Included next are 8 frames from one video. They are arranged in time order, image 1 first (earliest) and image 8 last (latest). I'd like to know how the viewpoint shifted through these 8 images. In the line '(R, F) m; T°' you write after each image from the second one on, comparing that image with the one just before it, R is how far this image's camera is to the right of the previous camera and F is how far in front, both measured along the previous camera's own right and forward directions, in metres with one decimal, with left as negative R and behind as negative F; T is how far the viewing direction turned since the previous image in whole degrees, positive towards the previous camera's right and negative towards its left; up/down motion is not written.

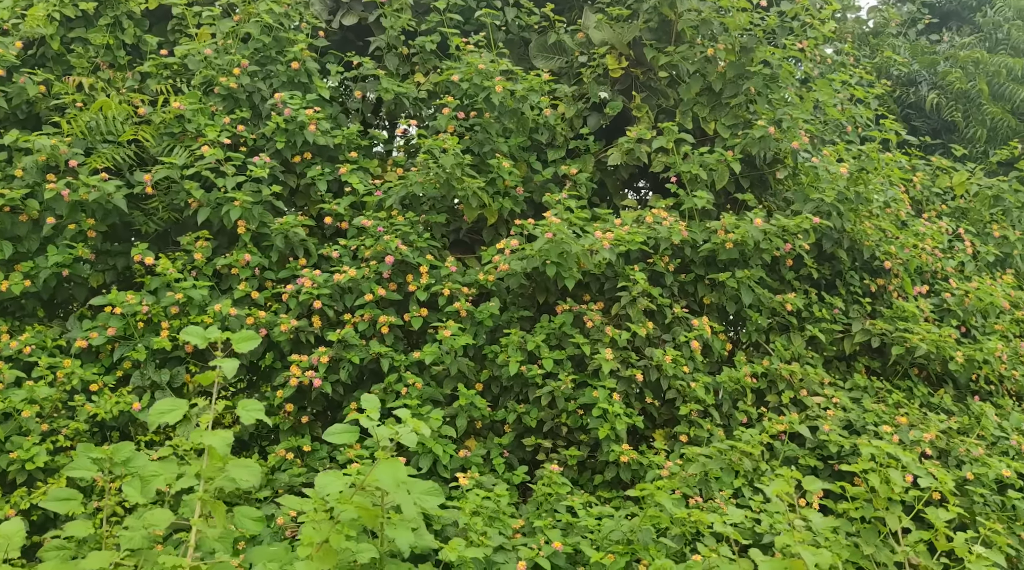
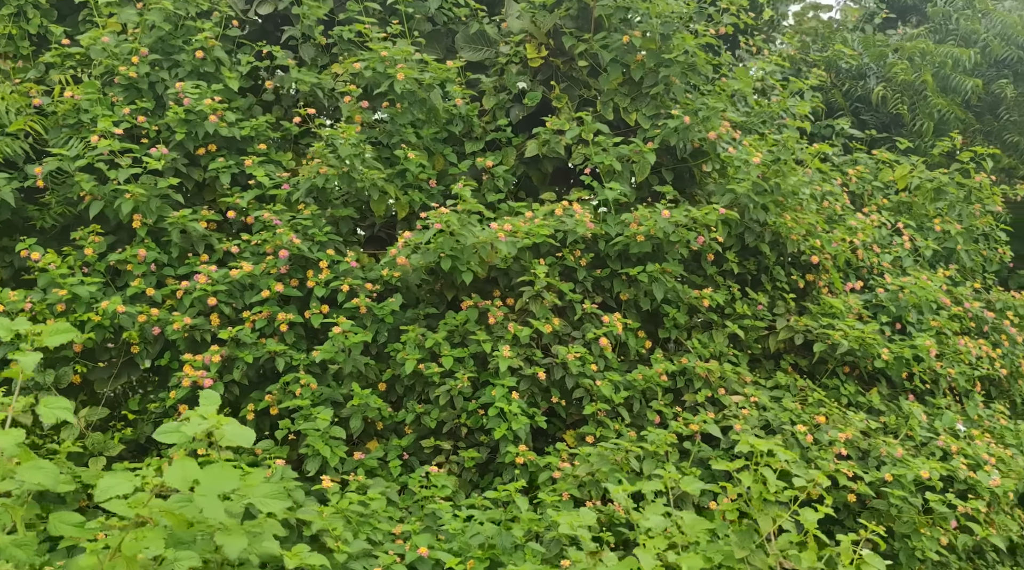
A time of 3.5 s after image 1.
(+0.4, +0.2) m; 0°
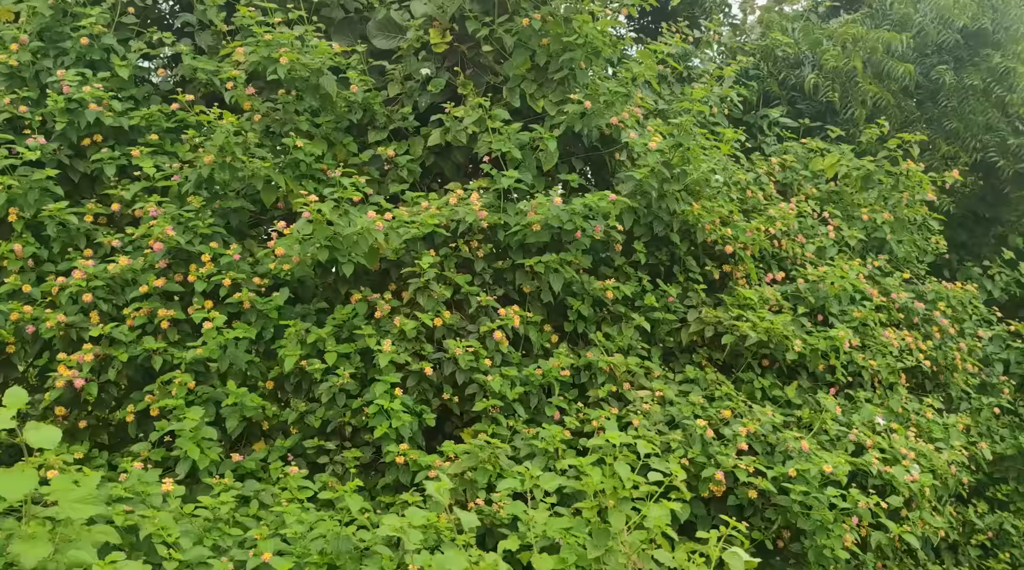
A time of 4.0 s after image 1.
(+0.4, +0.2) m; +1°
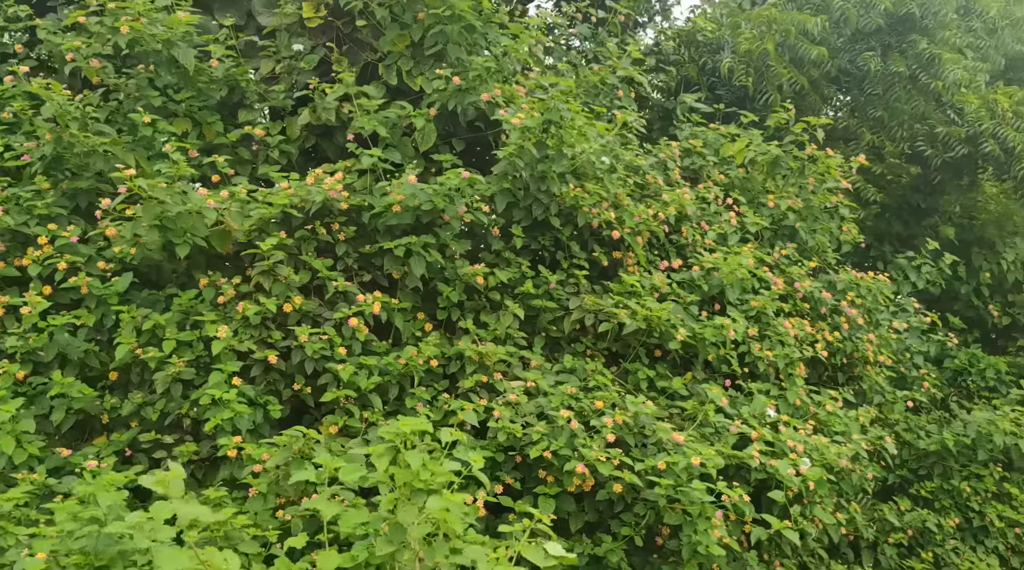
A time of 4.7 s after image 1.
(+0.5, +0.2) m; +1°
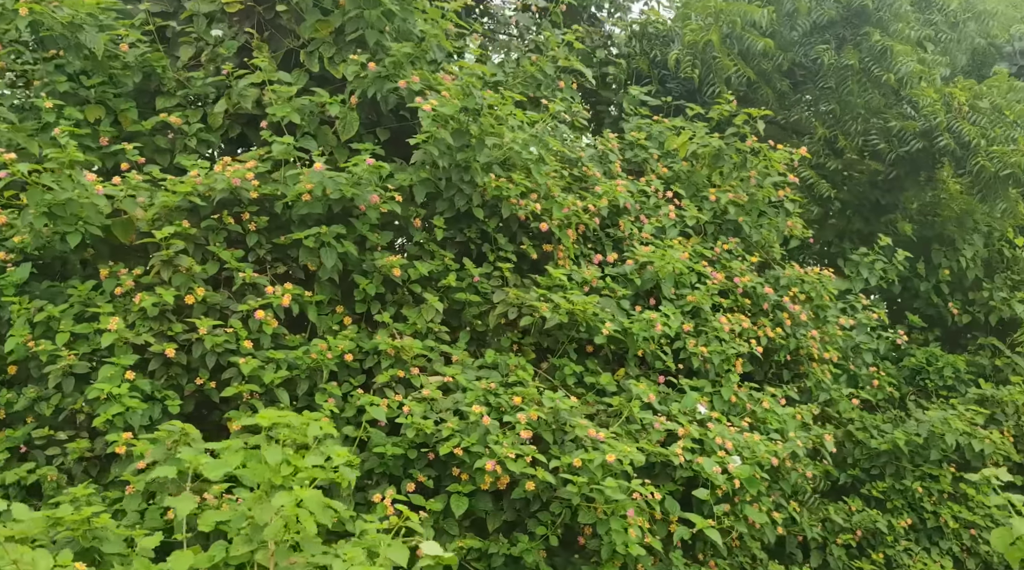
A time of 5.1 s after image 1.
(+0.3, +0.1) m; 0°
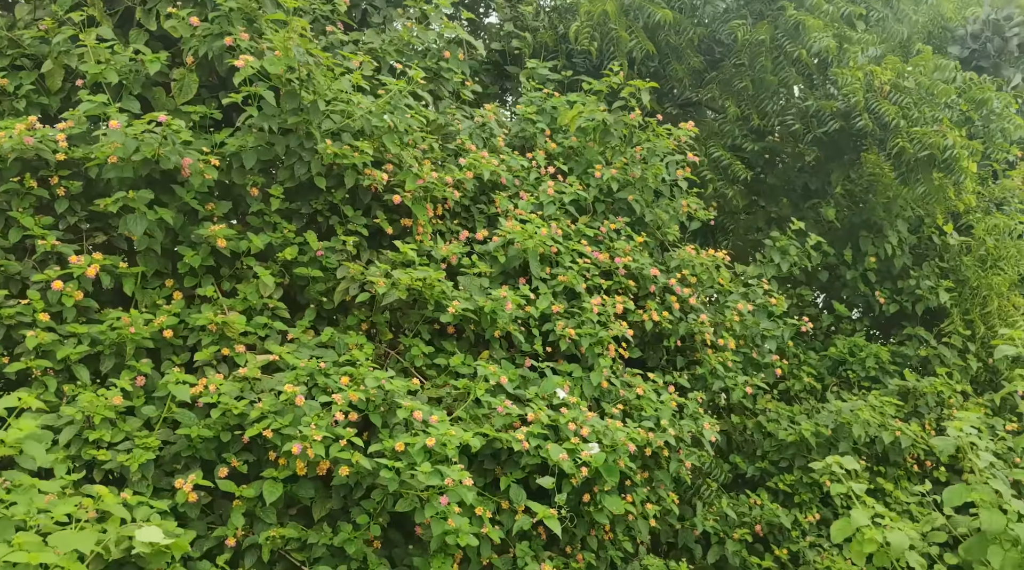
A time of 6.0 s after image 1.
(+0.6, +0.2) m; 0°
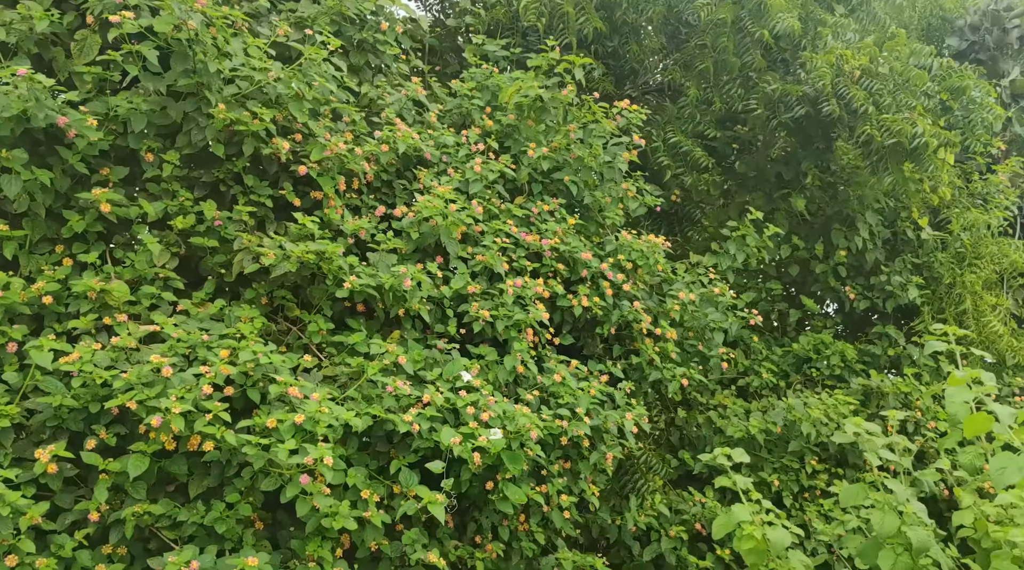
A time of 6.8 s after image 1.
(+0.5, +0.2) m; -2°
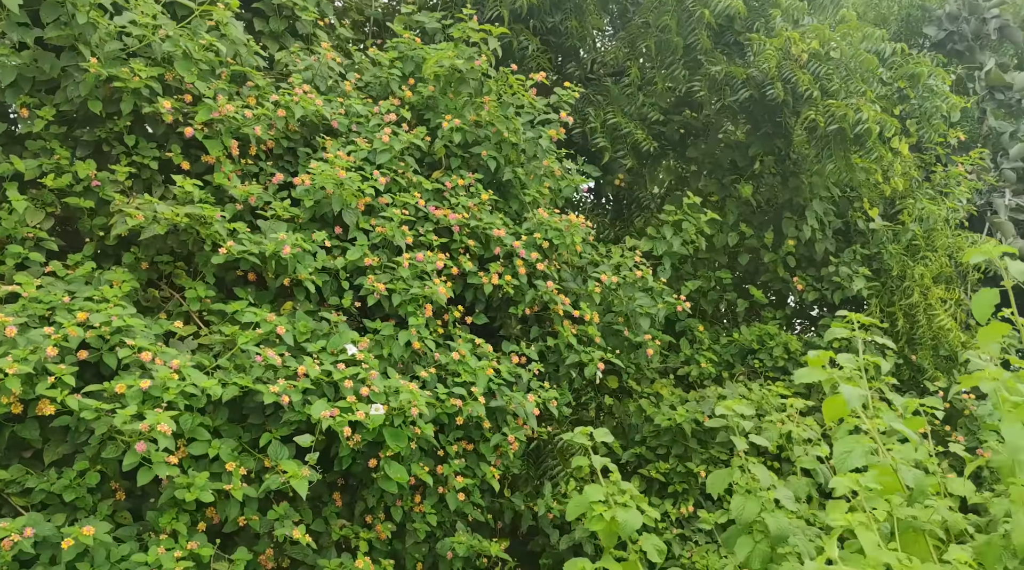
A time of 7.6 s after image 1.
(+0.5, +0.1) m; -1°
